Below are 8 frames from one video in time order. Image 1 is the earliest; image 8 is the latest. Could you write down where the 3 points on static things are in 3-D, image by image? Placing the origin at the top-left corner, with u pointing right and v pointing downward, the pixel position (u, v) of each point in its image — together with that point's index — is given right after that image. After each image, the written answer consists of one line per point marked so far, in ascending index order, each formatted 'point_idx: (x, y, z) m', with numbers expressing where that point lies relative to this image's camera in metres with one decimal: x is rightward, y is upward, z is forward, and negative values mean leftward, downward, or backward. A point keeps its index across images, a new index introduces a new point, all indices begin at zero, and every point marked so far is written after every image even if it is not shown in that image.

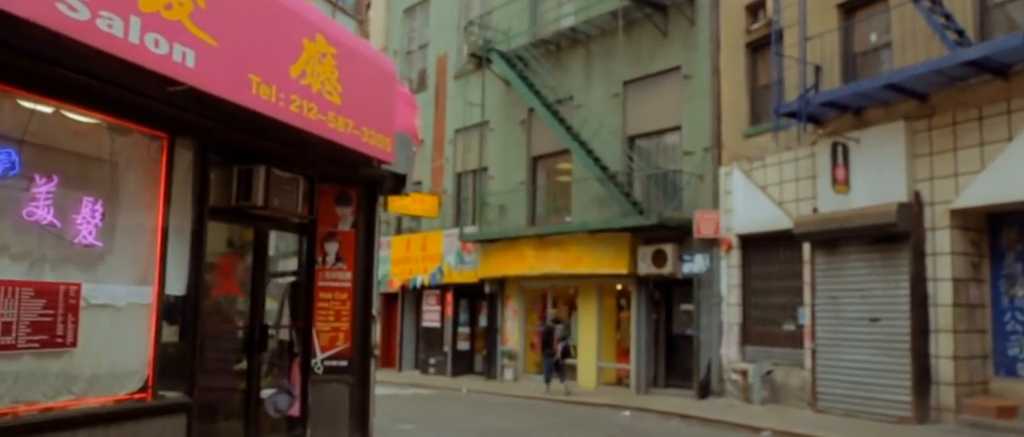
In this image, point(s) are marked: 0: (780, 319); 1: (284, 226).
0: (+4.7, -1.8, +16.3) m
1: (-2.3, -0.1, +9.5) m
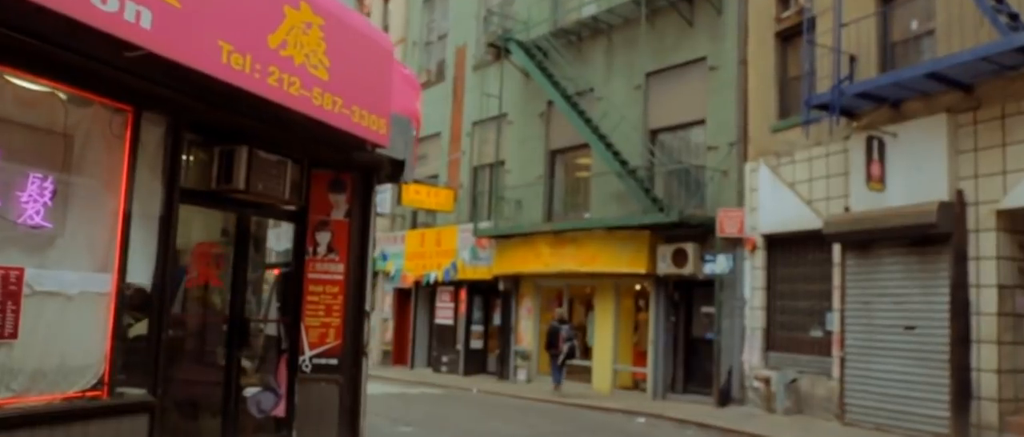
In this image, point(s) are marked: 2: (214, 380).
0: (+4.9, -1.8, +15.4) m
1: (-2.3, 0.0, +8.8) m
2: (-2.6, -1.3, +8.3) m
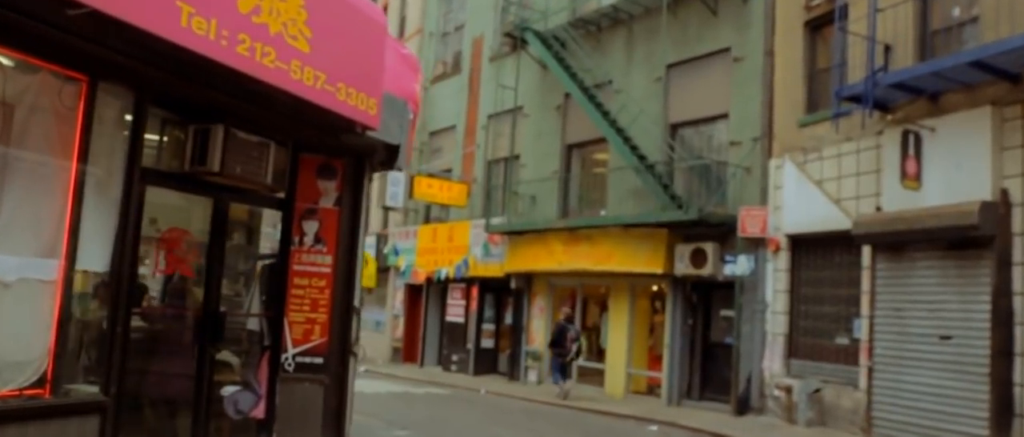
0: (+5.0, -1.8, +14.6) m
1: (-2.3, +0.2, +8.2) m
2: (-2.7, -1.2, +7.6) m
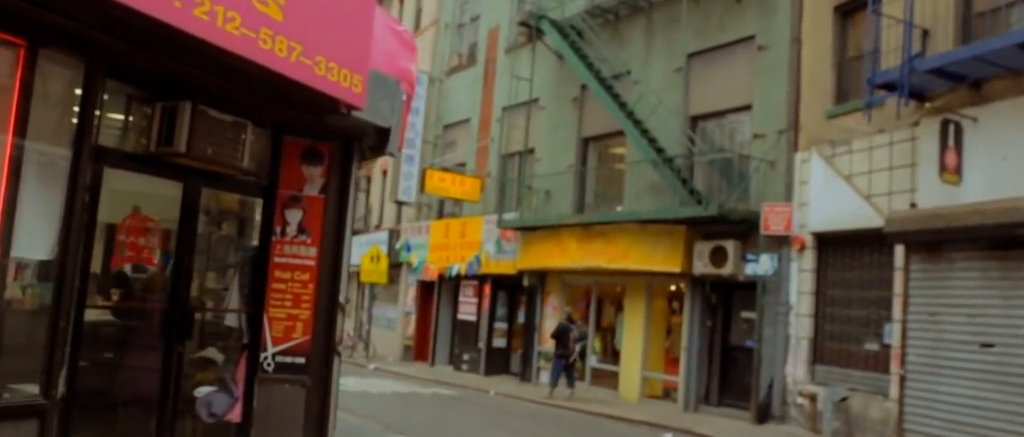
0: (+5.2, -1.7, +13.7) m
1: (-2.3, +0.3, +7.5) m
2: (-2.7, -1.1, +6.9) m
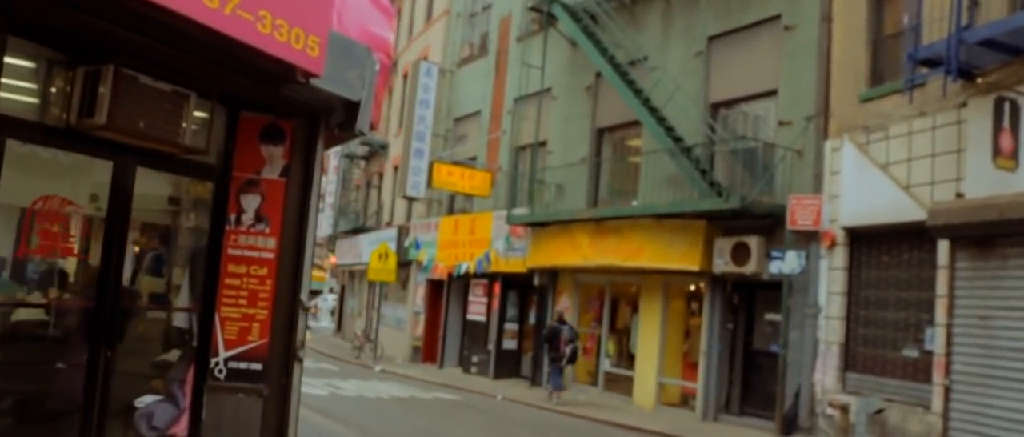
0: (+5.2, -1.6, +12.6) m
1: (-2.4, +0.4, +6.5) m
2: (-2.8, -1.0, +6.0) m
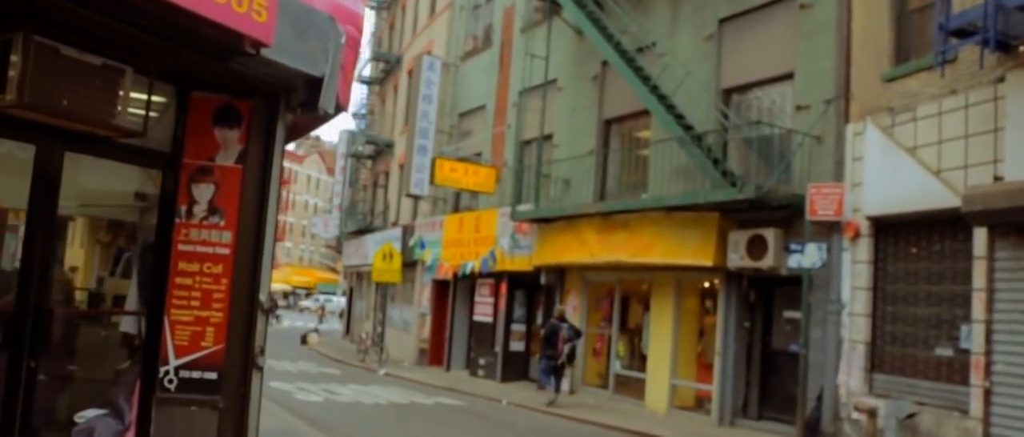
0: (+5.2, -1.5, +11.7) m
1: (-2.5, +0.4, +5.7) m
2: (-2.9, -1.0, +5.2) m
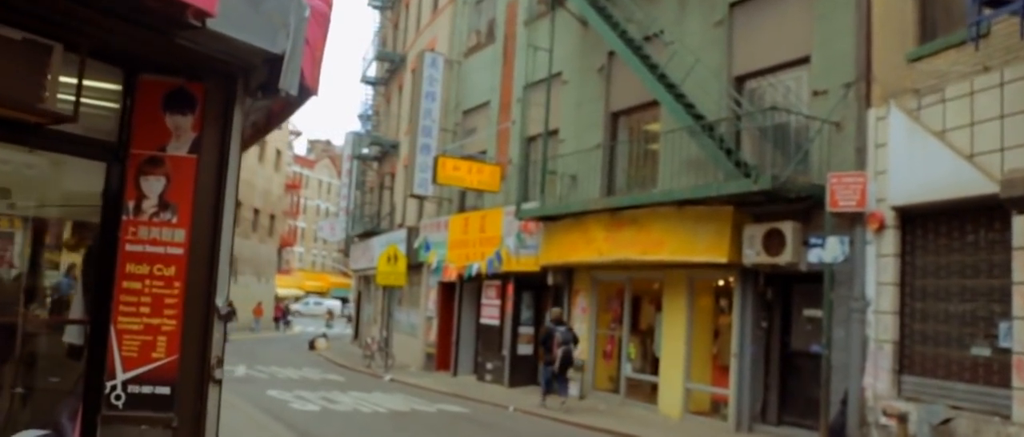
0: (+5.2, -1.4, +10.9) m
1: (-2.5, +0.4, +5.1) m
2: (-3.0, -1.0, +4.5) m
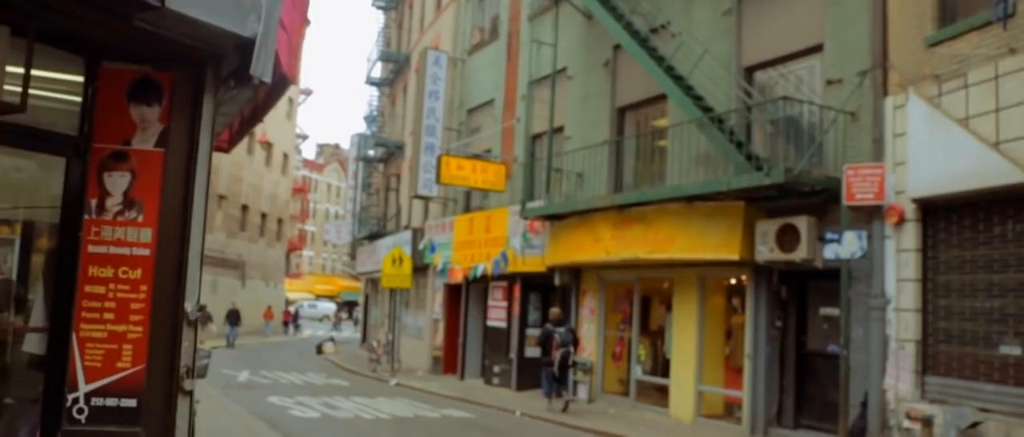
0: (+5.3, -1.3, +10.4) m
1: (-2.6, +0.4, +4.6) m
2: (-3.0, -1.0, +4.1) m
